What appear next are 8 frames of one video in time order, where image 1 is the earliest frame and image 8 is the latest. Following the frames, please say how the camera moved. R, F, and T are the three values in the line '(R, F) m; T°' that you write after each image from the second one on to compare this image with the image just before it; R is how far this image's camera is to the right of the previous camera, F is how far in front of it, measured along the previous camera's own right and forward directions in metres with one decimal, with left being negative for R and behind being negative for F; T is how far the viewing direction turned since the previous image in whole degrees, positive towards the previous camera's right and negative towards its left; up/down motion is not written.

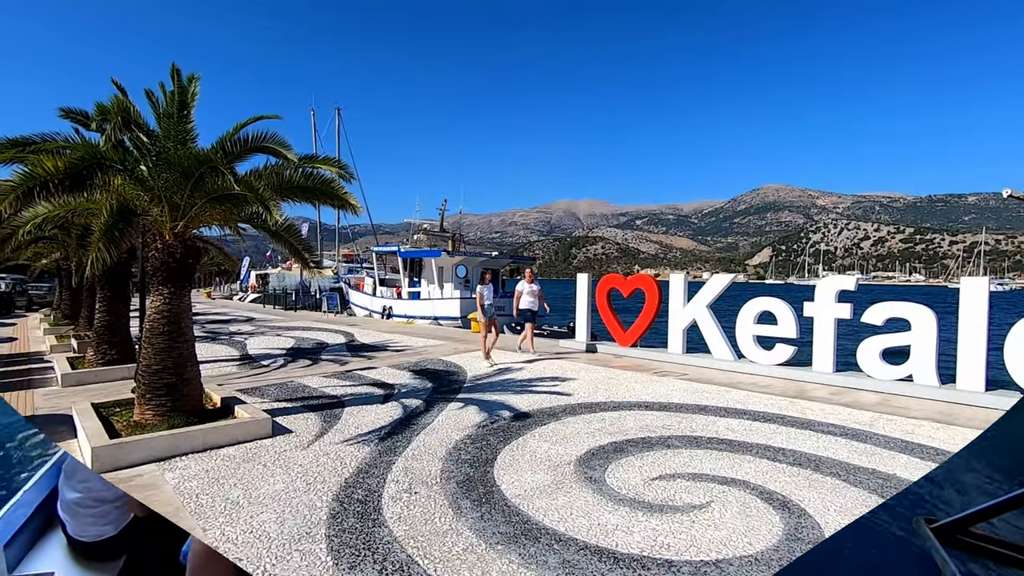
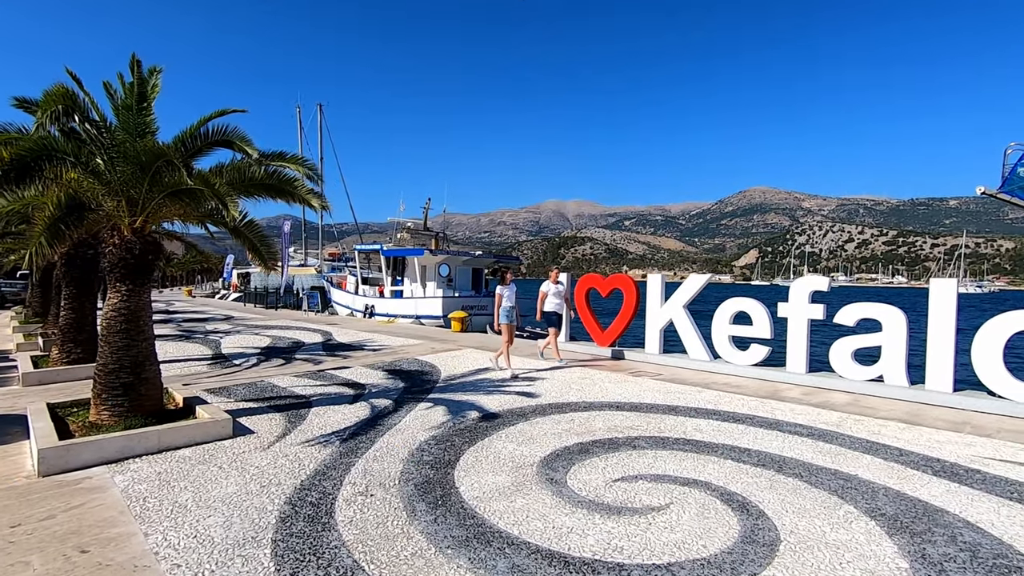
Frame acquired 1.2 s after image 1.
(+0.3, +0.1) m; +1°
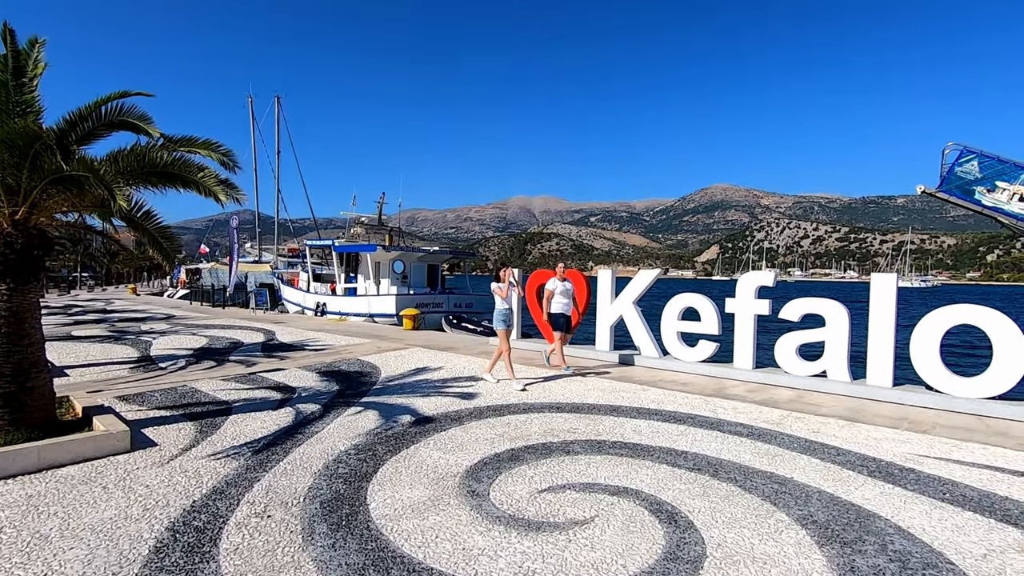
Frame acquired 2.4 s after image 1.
(+0.4, +0.4) m; +4°
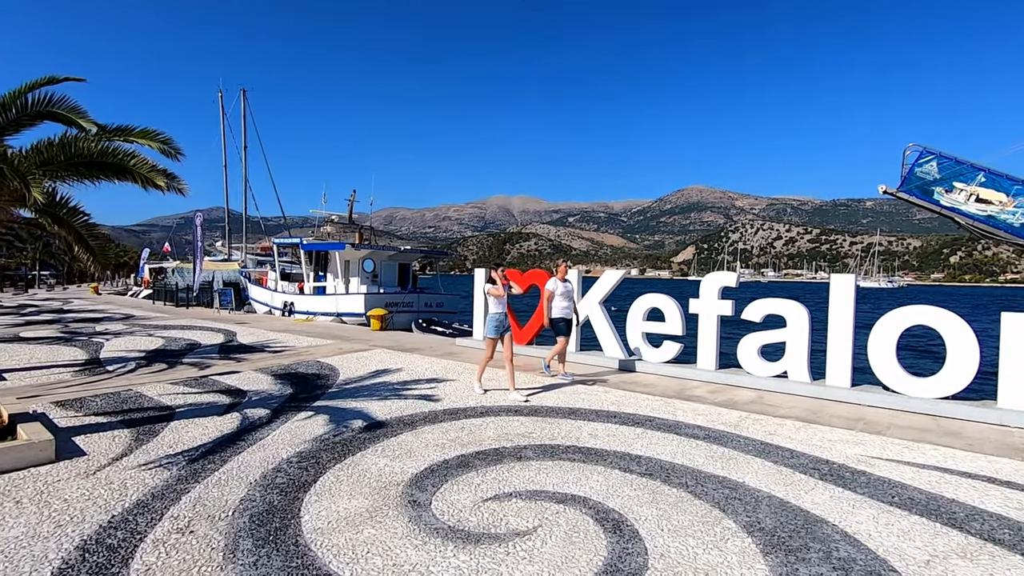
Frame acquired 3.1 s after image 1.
(+0.3, +0.2) m; +2°
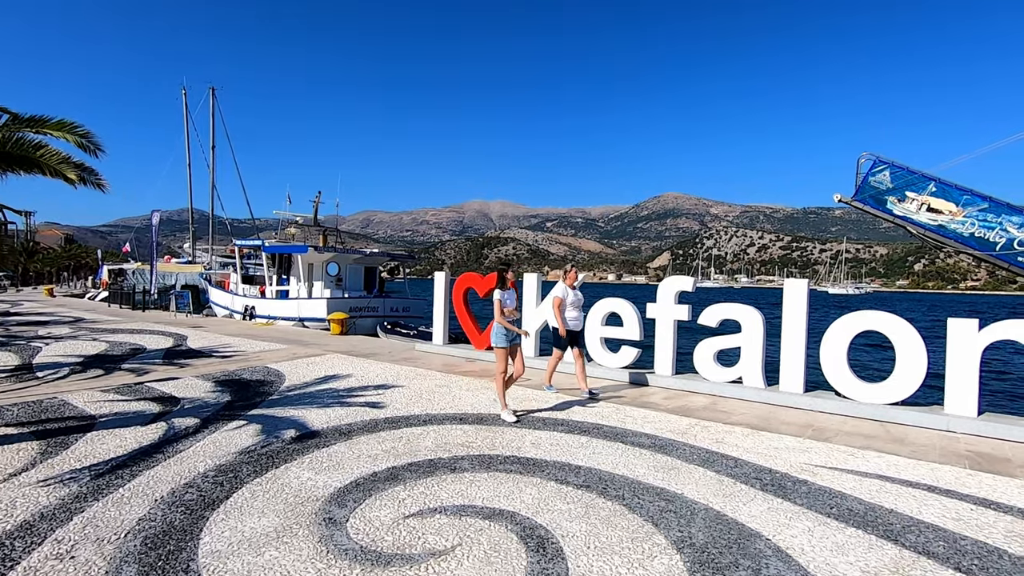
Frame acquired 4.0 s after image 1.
(+0.4, +0.2) m; +2°
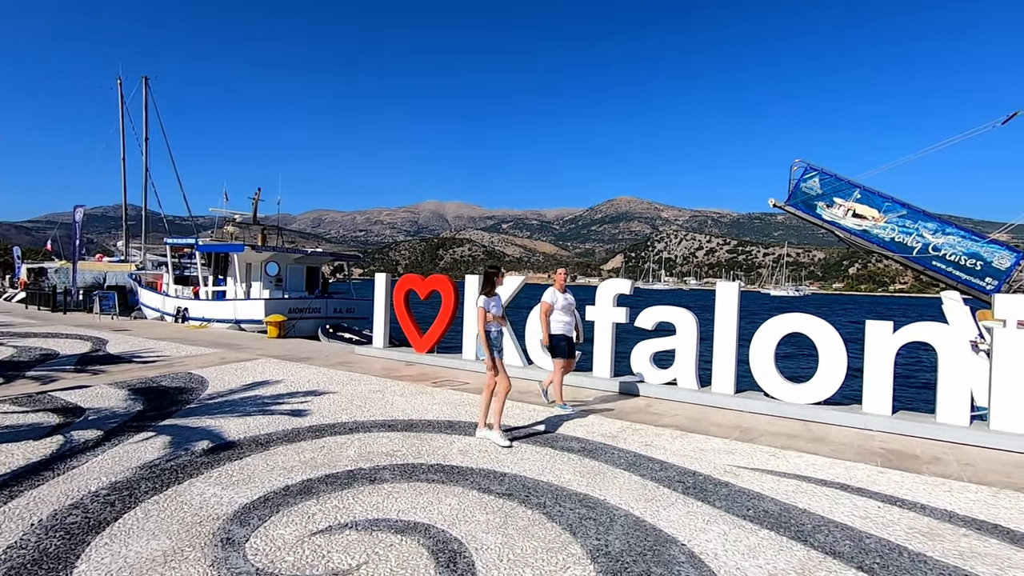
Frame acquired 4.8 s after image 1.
(+0.3, +0.1) m; +5°
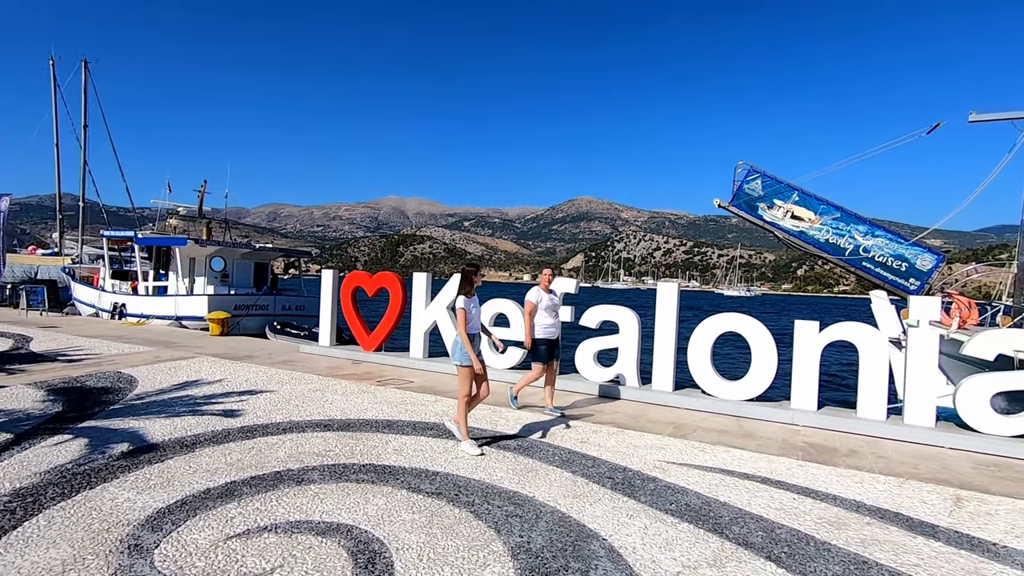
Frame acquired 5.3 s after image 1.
(+0.3, 0.0) m; +4°
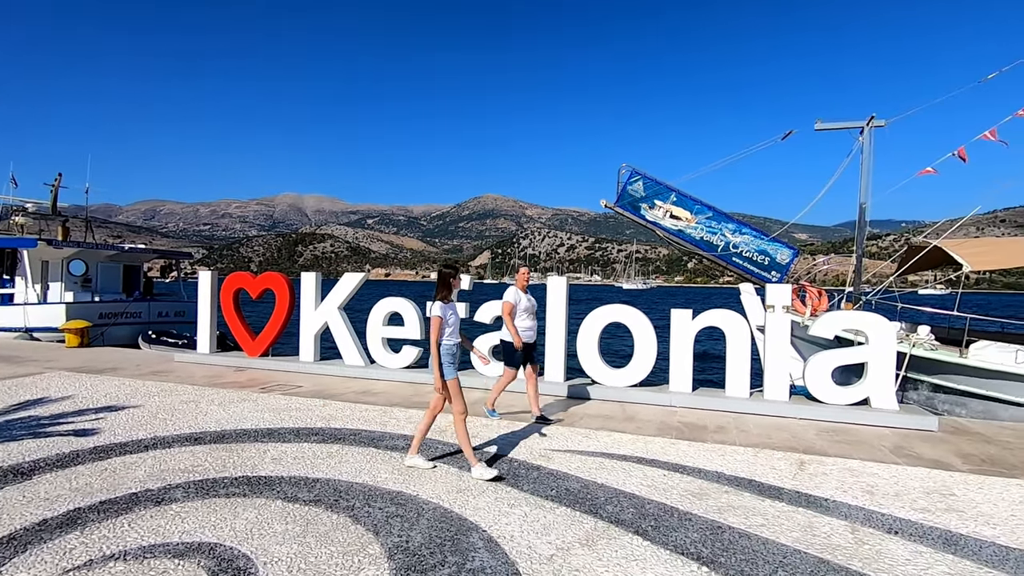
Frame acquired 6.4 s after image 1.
(+0.2, 0.0) m; +10°
